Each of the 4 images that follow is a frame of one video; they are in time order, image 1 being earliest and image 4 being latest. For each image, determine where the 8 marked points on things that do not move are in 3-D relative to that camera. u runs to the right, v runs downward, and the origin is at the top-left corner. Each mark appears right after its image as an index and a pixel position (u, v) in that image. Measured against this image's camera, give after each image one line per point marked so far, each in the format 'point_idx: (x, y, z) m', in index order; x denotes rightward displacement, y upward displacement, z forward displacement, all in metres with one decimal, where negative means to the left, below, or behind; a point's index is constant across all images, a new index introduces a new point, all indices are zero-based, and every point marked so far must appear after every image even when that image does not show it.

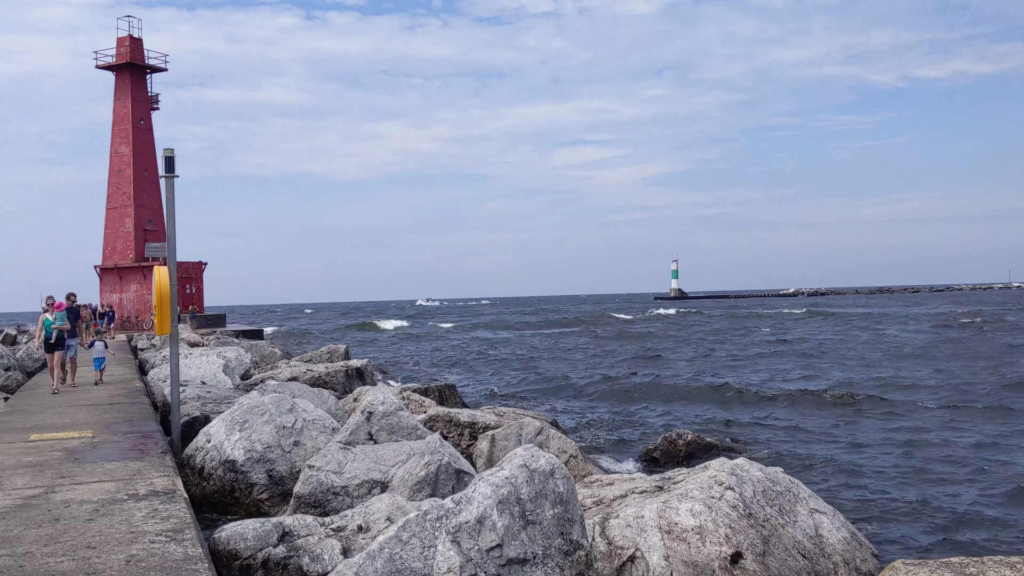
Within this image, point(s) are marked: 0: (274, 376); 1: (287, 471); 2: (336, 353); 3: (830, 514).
0: (-4.1, -1.5, +13.9) m
1: (-2.2, -1.8, +7.9) m
2: (-3.9, -1.4, +17.8) m
3: (+2.1, -1.5, +5.2) m
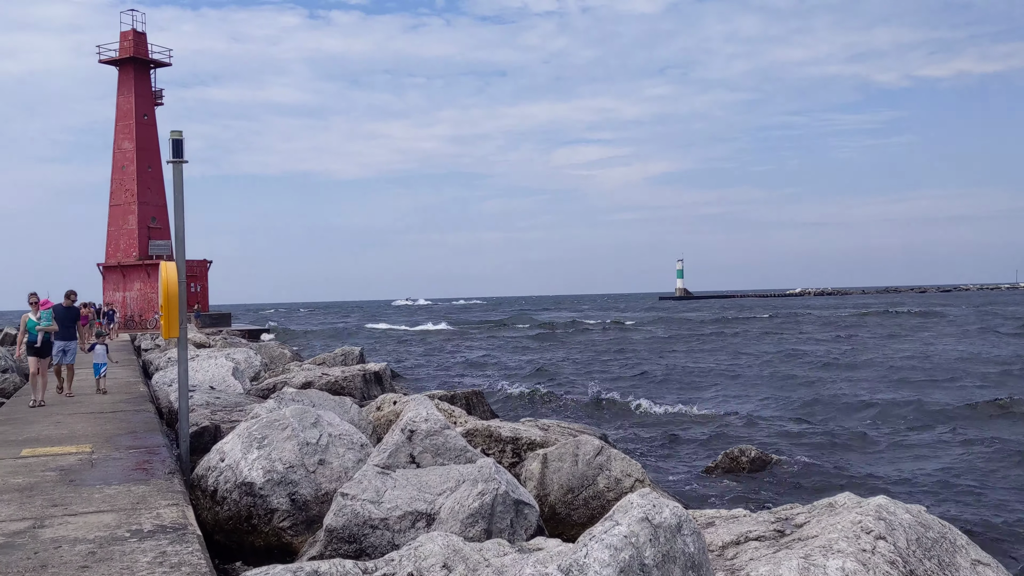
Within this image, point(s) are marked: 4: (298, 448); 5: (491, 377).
0: (-3.6, -1.5, +12.9) m
1: (-1.7, -1.8, +7.0) m
2: (-3.4, -1.4, +16.9) m
3: (+2.5, -1.5, +4.2) m
4: (-1.9, -1.4, +7.2) m
5: (-0.5, -2.2, +20.0) m
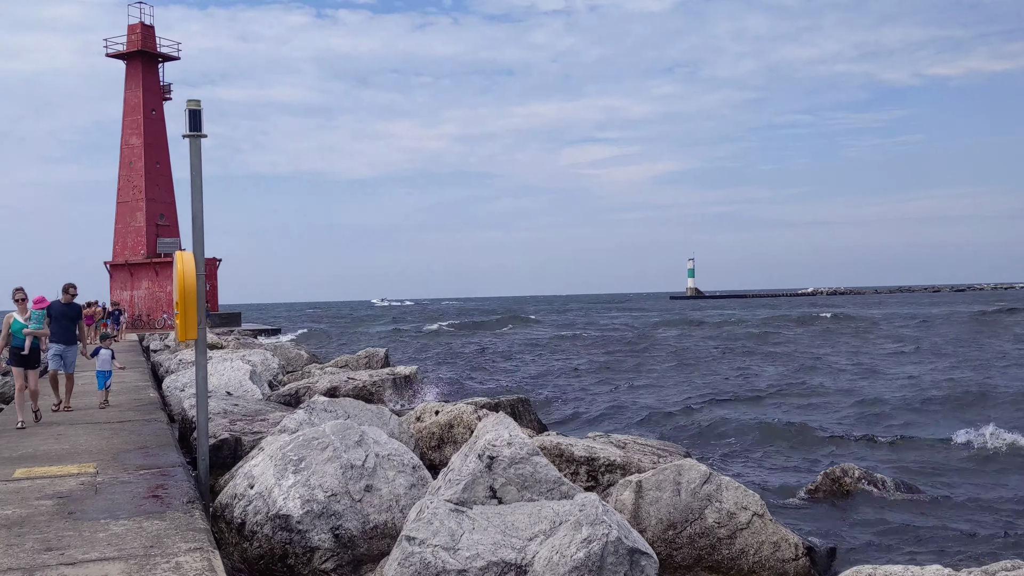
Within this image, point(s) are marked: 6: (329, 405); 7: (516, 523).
0: (-2.9, -1.4, +11.7) m
1: (-1.1, -1.7, +5.8) m
2: (-2.7, -1.3, +15.7) m
3: (+3.2, -1.4, +3.0) m
4: (-1.3, -1.4, +6.0) m
5: (+0.2, -2.1, +18.8) m
6: (-1.9, -1.2, +8.2) m
7: (0.0, -1.4, +4.7) m
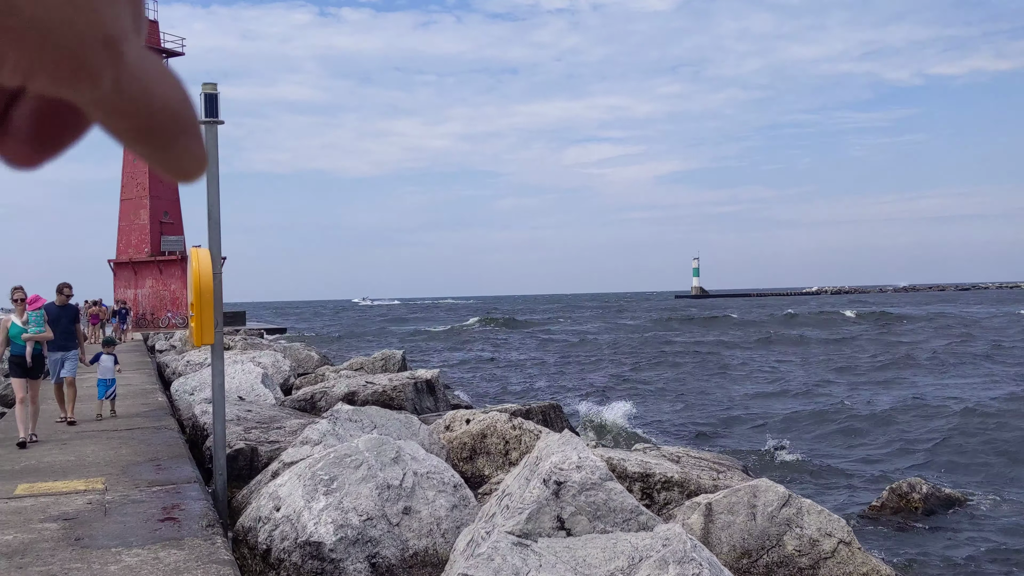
0: (-2.5, -1.4, +11.1) m
1: (-0.7, -1.7, +5.2) m
2: (-2.3, -1.3, +15.1) m
3: (+3.5, -1.4, +2.4) m
4: (-0.9, -1.4, +5.4) m
5: (+0.6, -2.1, +18.2) m
6: (-1.5, -1.2, +7.6) m
7: (+0.4, -1.4, +4.1) m
